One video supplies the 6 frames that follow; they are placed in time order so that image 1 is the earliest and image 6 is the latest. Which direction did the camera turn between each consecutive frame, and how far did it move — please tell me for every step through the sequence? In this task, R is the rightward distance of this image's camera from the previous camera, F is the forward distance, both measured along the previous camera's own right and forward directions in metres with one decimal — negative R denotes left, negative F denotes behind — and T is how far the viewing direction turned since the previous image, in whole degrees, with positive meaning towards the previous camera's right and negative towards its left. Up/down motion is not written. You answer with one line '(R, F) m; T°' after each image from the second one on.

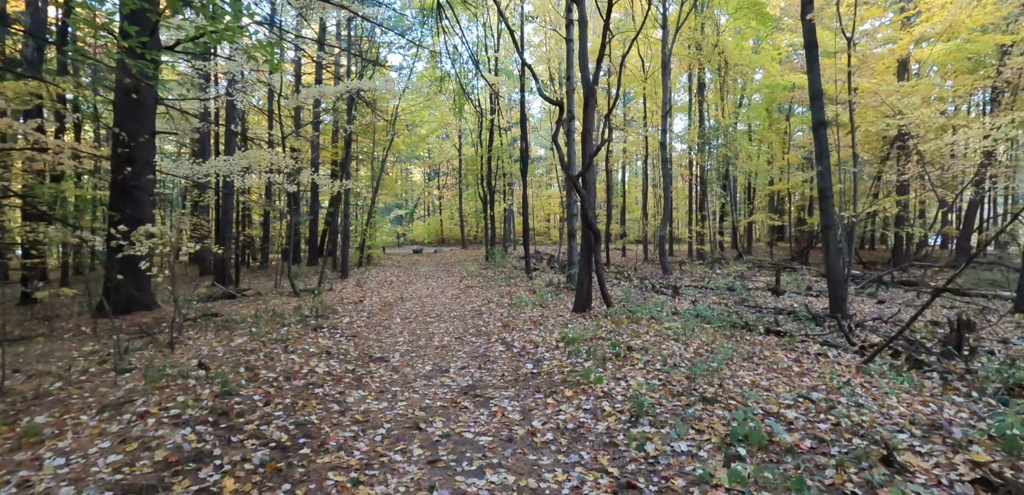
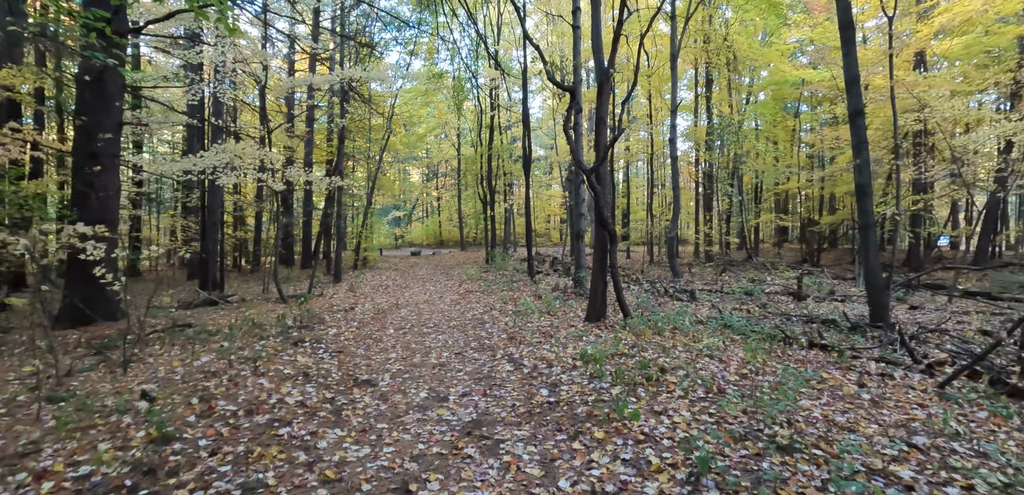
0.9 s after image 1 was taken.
(-0.1, +0.8) m; 0°
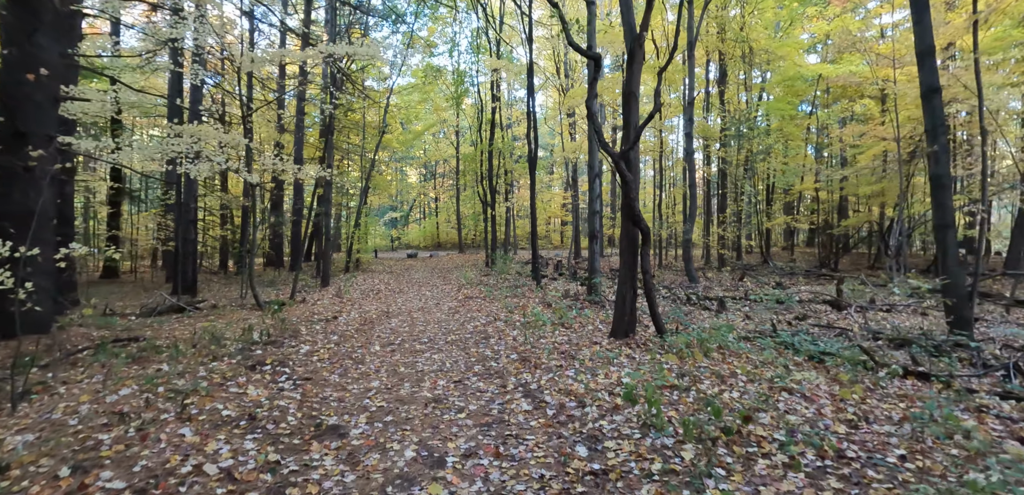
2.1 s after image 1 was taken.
(-0.2, +1.2) m; 0°
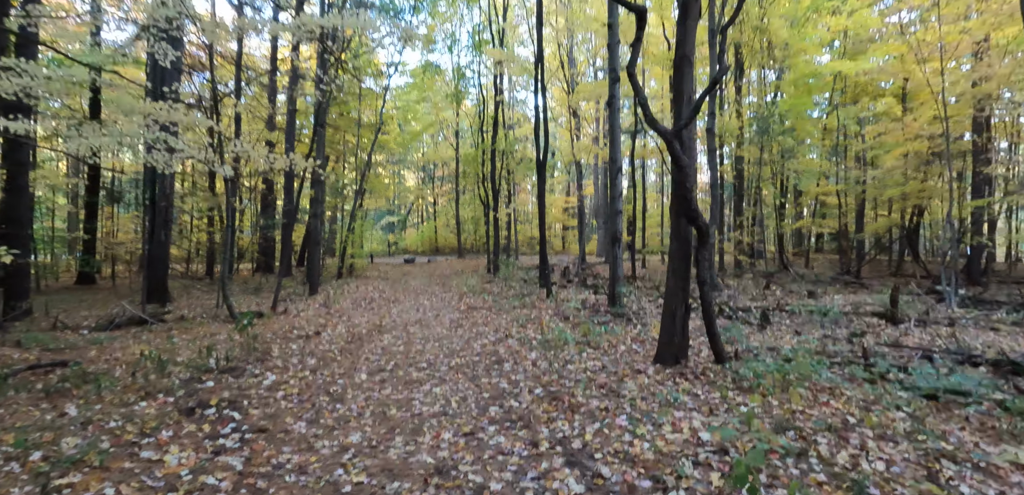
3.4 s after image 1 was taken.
(-0.2, +1.2) m; 0°
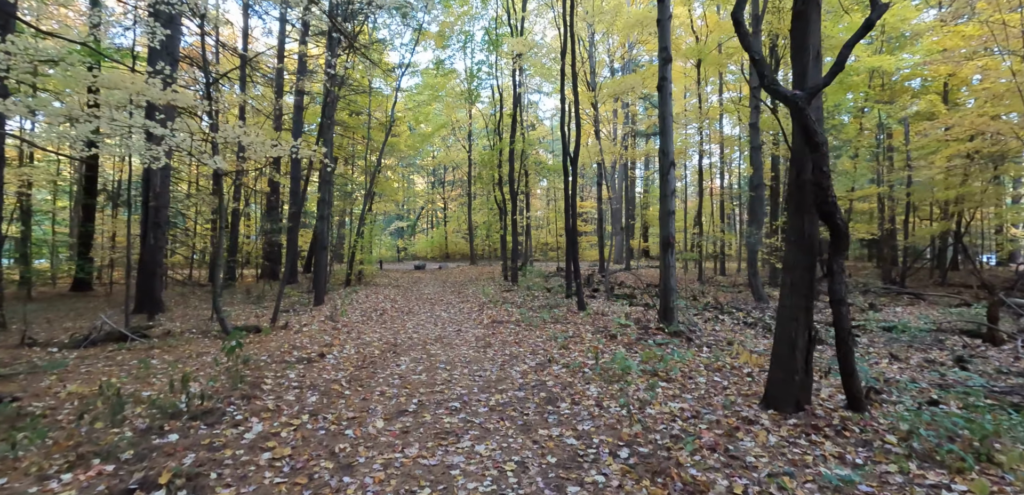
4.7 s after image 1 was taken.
(-0.4, +1.1) m; -1°
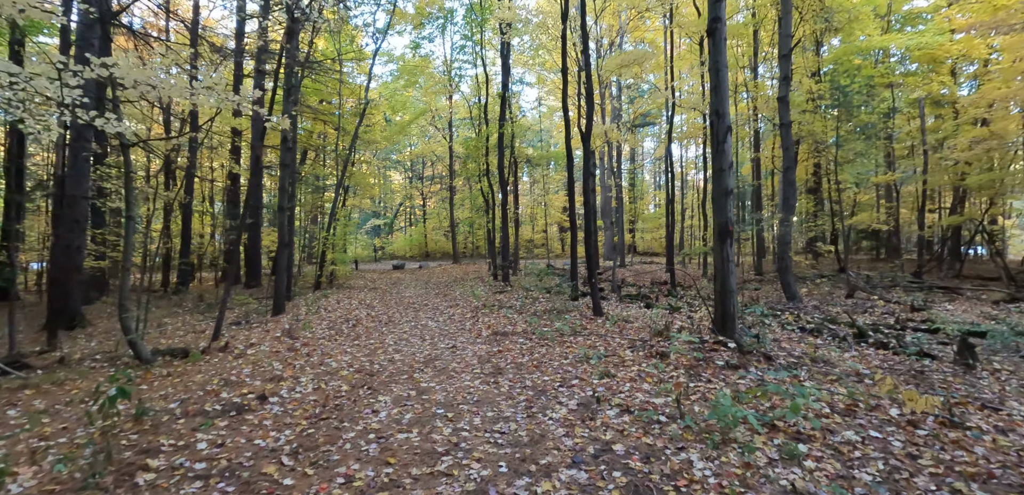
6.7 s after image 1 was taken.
(-0.4, +1.7) m; +3°
